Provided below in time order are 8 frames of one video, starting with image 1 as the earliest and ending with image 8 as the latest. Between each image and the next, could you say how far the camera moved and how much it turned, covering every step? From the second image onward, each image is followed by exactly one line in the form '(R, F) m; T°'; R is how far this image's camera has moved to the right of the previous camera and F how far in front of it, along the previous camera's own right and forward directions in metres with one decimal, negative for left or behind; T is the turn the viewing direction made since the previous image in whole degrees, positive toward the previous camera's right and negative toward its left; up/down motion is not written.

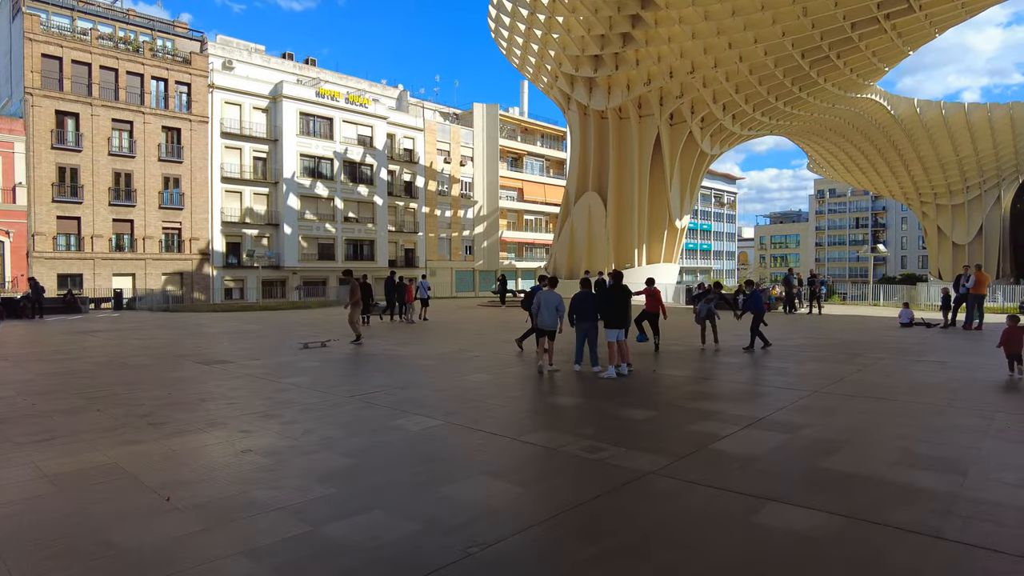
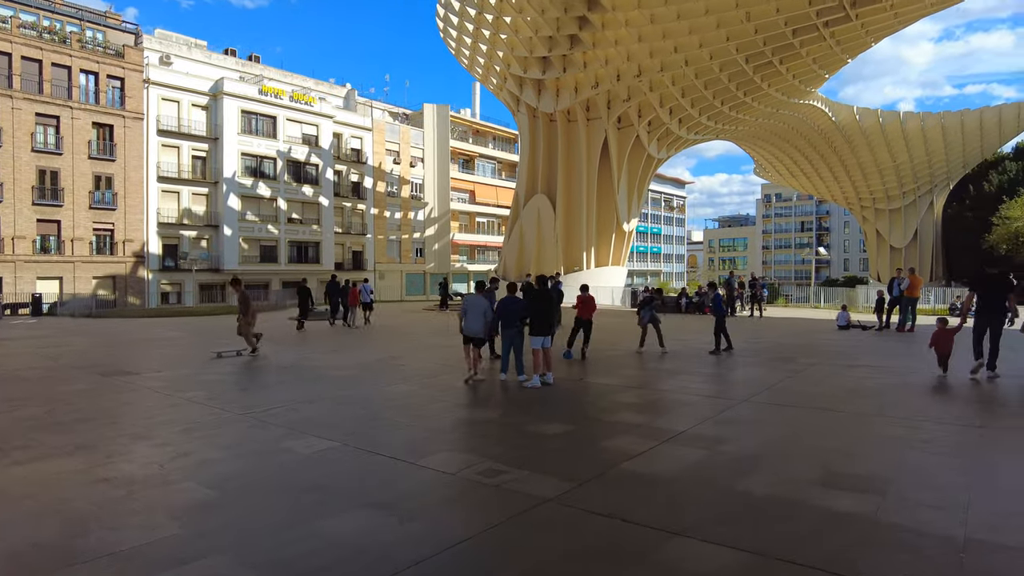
(+0.4, +0.4) m; +4°
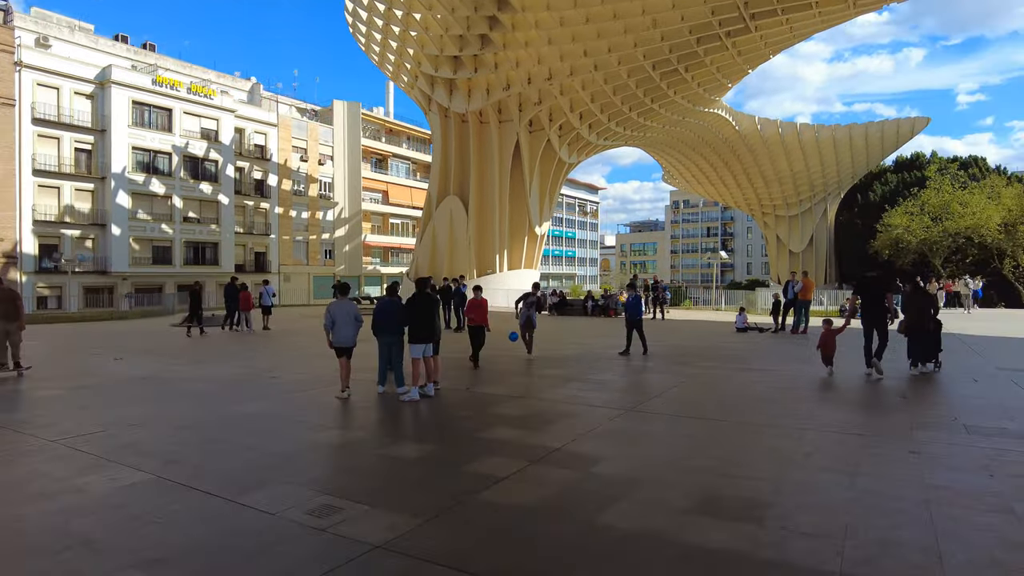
(+0.4, +0.5) m; +7°
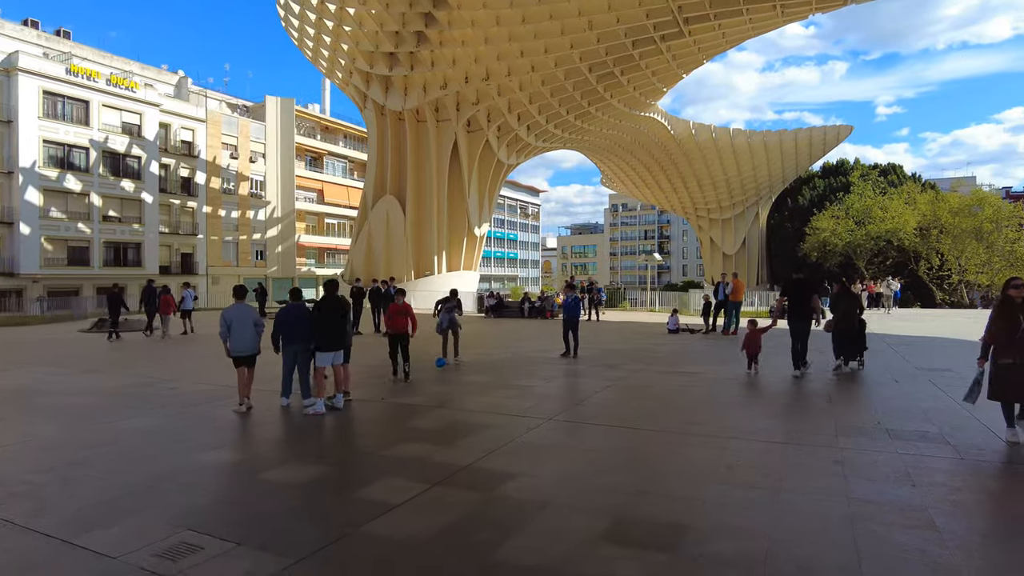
(+0.3, +0.4) m; +5°
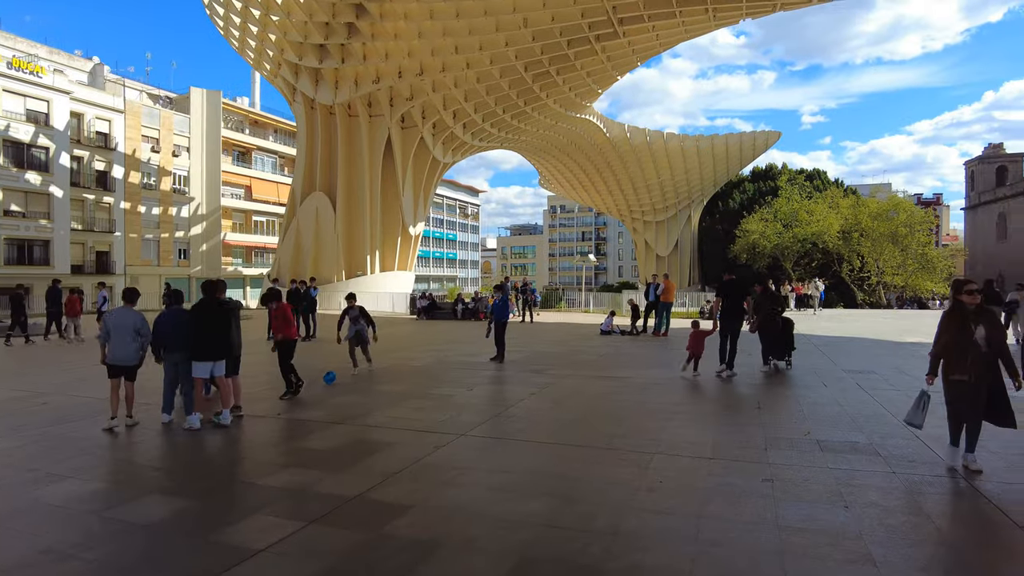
(+0.2, +0.5) m; +5°
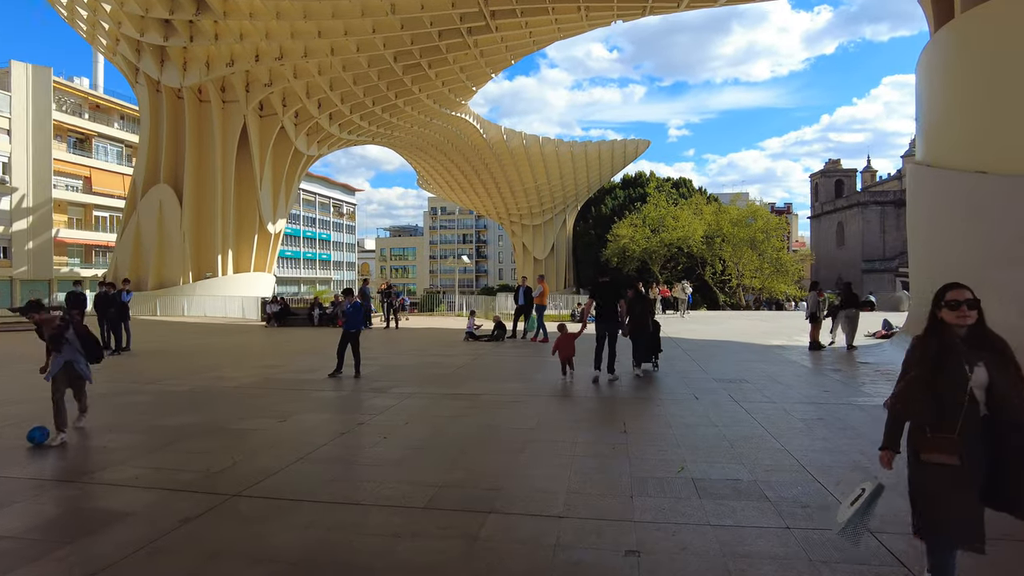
(+0.5, +1.2) m; +10°
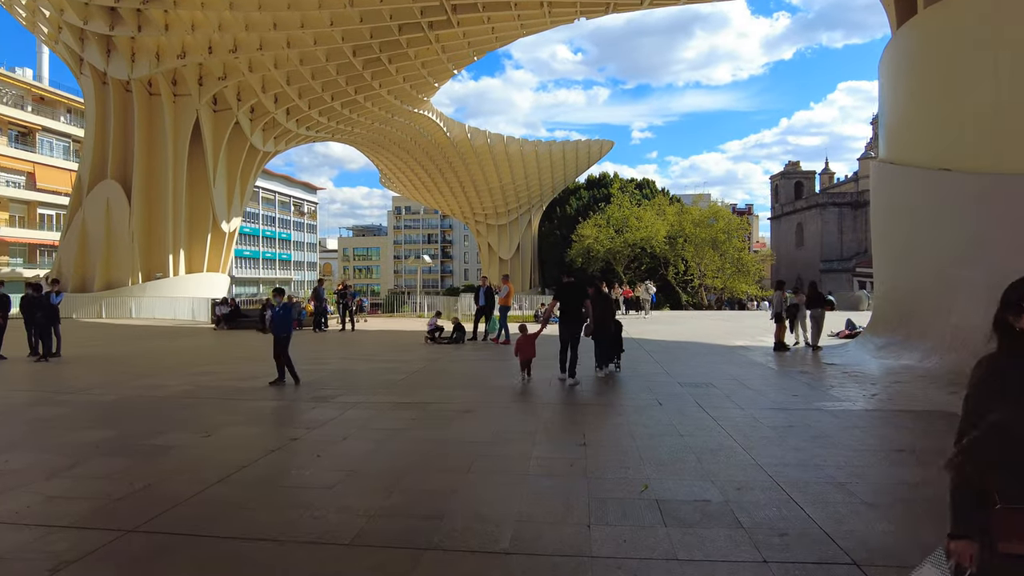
(+0.1, +0.4) m; +3°
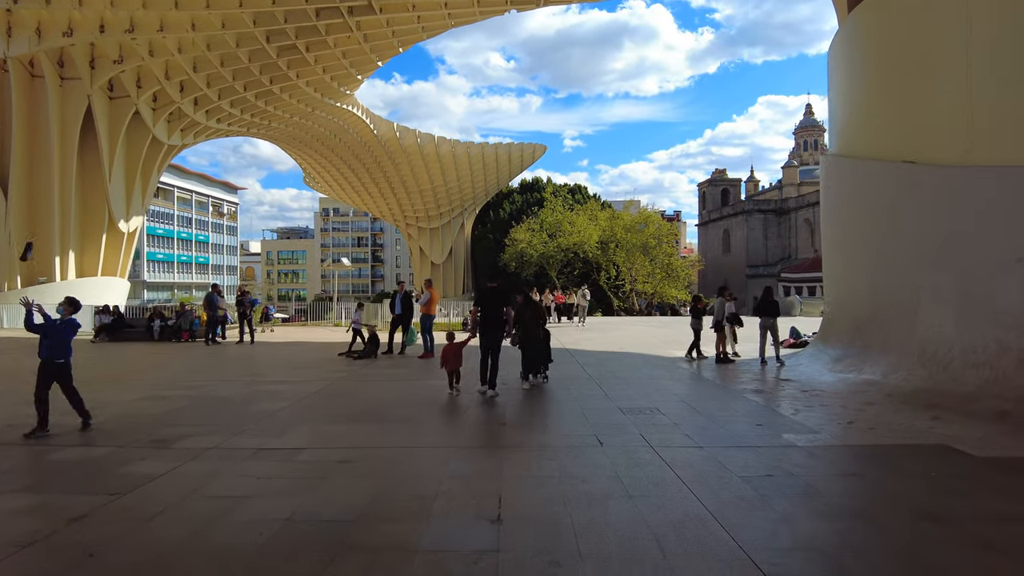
(+0.3, +1.3) m; +6°
